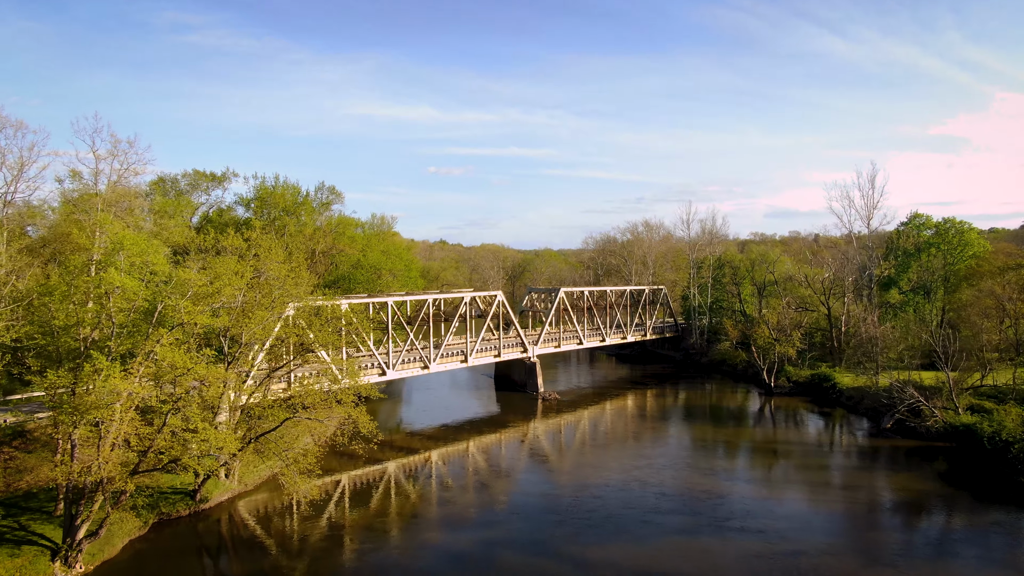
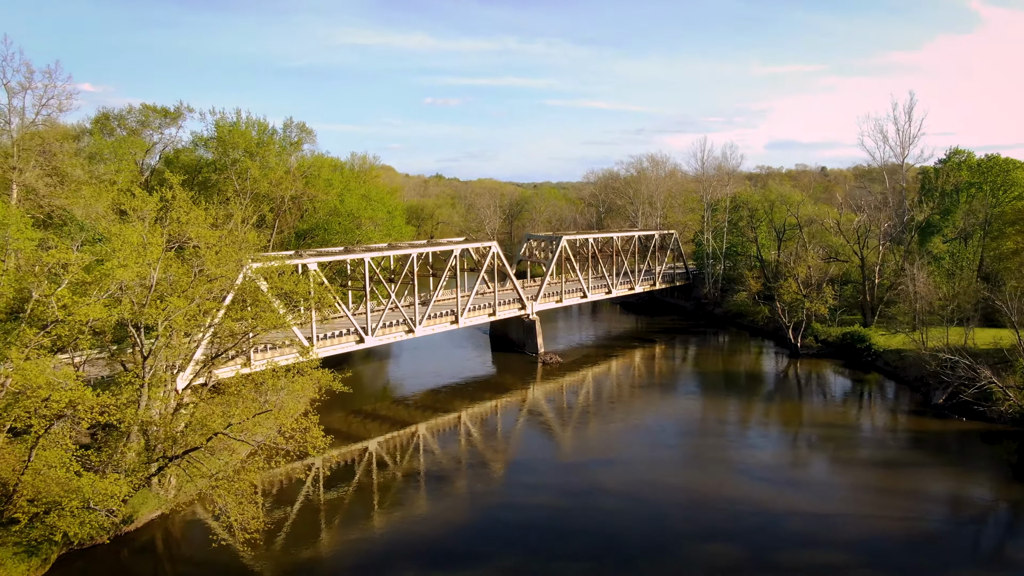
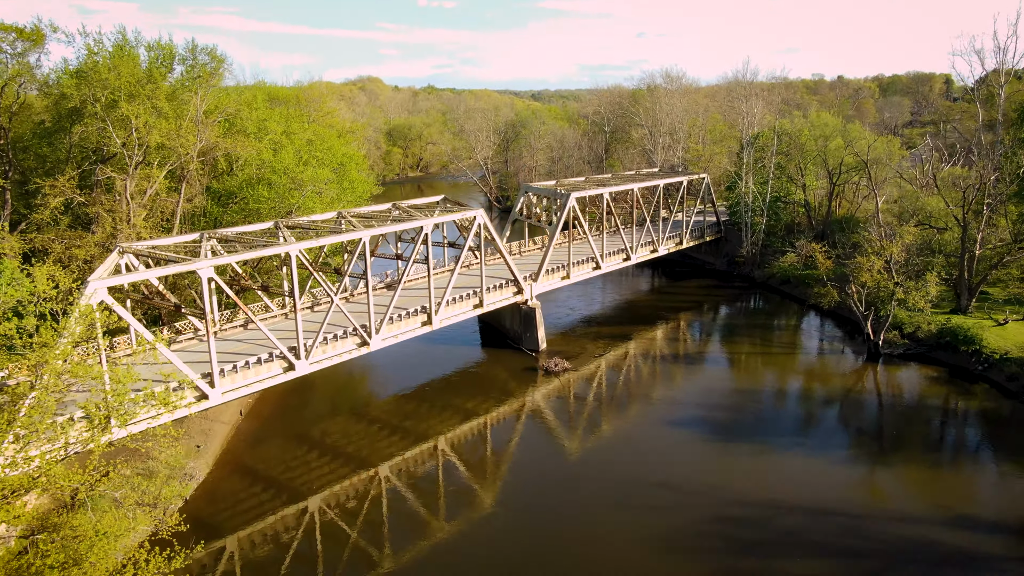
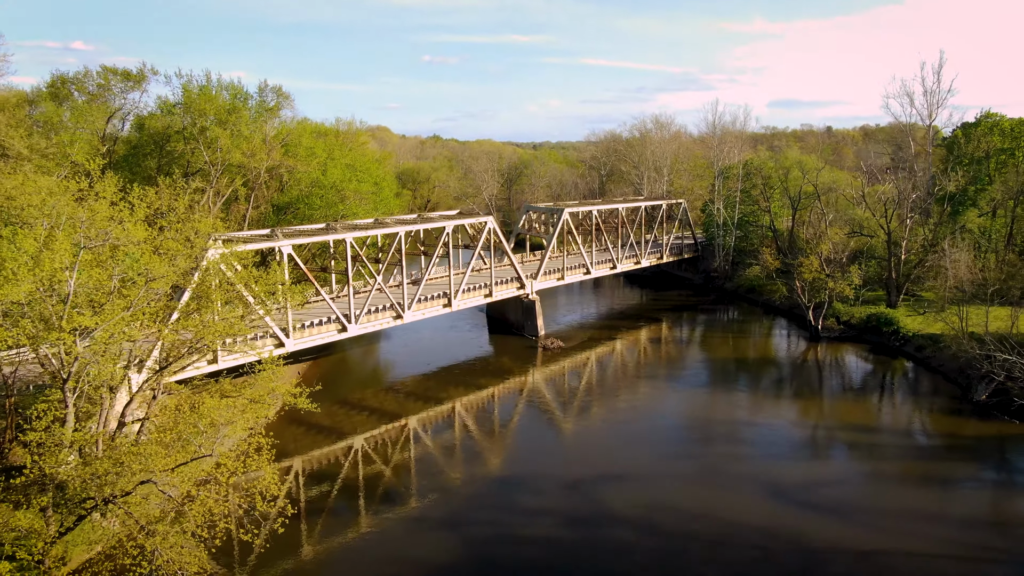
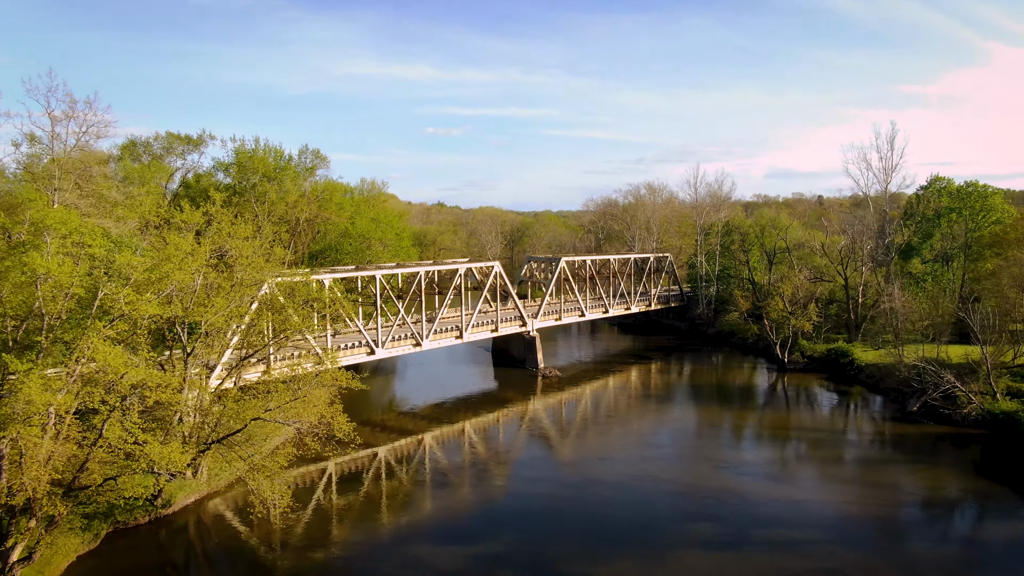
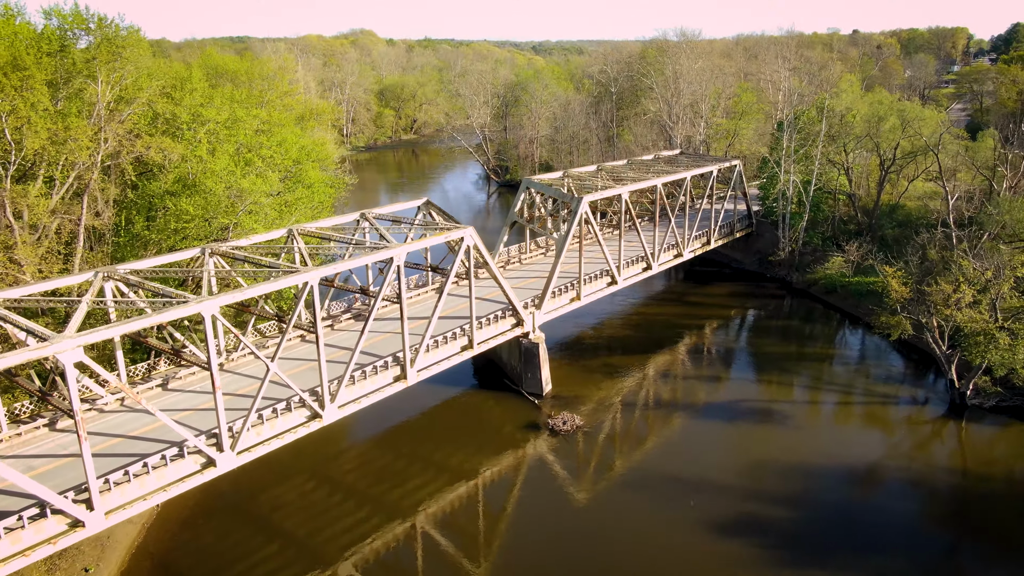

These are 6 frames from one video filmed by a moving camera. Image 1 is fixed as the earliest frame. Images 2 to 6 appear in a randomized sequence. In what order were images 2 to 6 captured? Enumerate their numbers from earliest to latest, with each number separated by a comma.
5, 2, 4, 3, 6
